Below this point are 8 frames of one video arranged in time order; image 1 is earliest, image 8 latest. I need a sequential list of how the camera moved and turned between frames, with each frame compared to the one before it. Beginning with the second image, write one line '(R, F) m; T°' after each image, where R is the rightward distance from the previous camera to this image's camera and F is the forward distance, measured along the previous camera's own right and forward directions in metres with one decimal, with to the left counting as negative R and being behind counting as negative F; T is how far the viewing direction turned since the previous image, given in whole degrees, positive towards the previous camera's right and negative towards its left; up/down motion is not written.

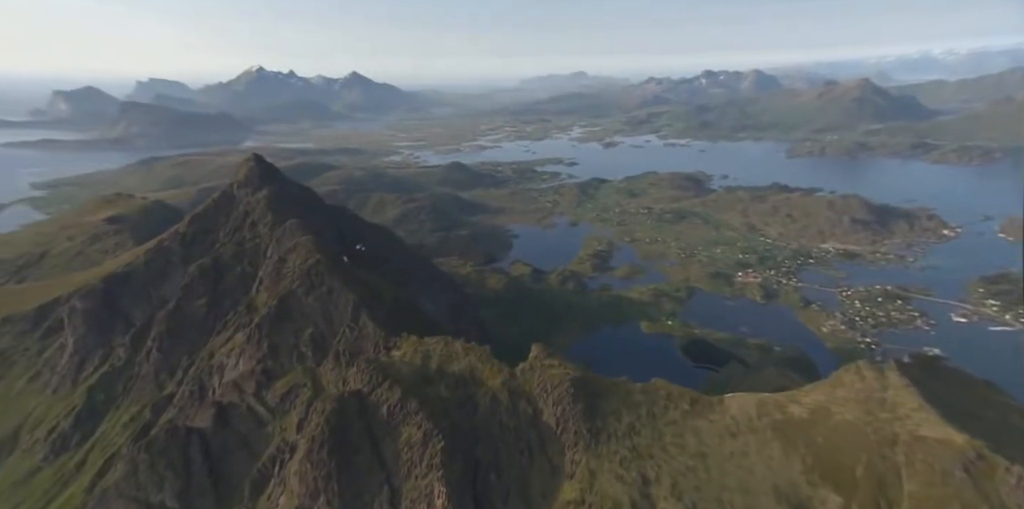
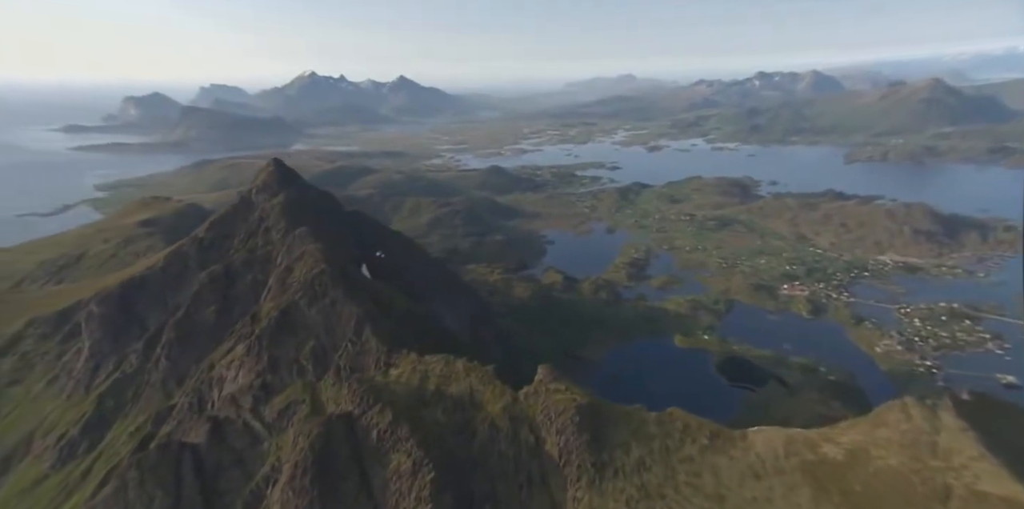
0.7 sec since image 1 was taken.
(+2.2, +2.1) m; -5°
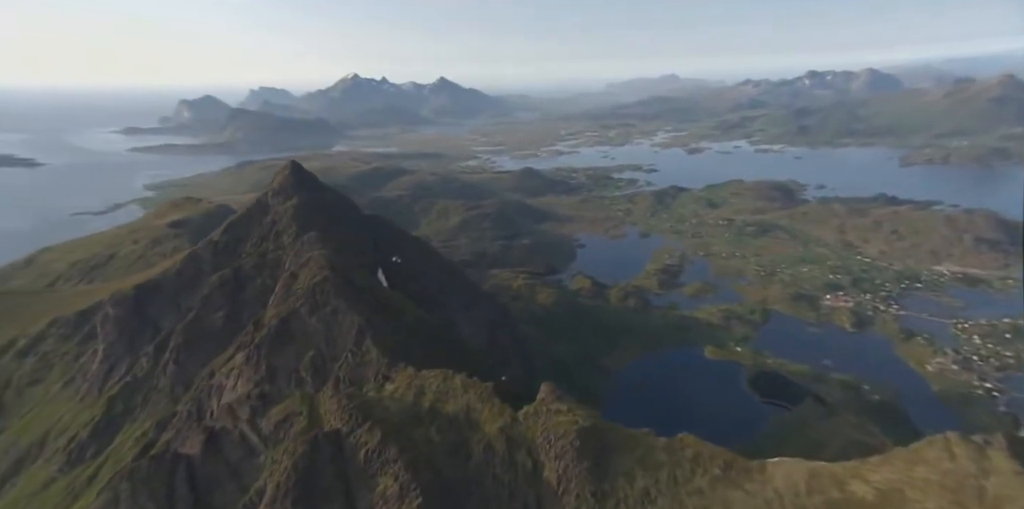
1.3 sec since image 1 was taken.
(+2.0, +1.7) m; -4°
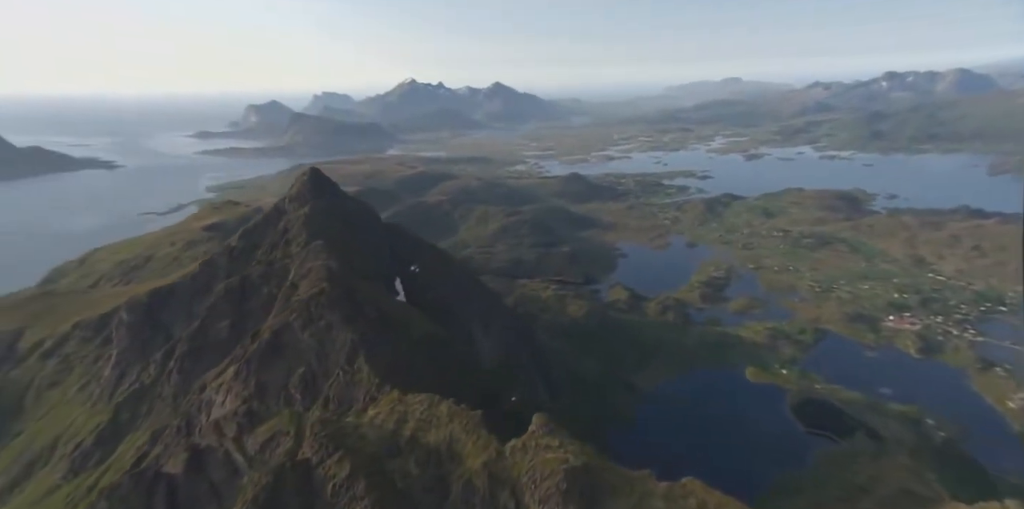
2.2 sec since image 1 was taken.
(+3.2, +2.3) m; -5°
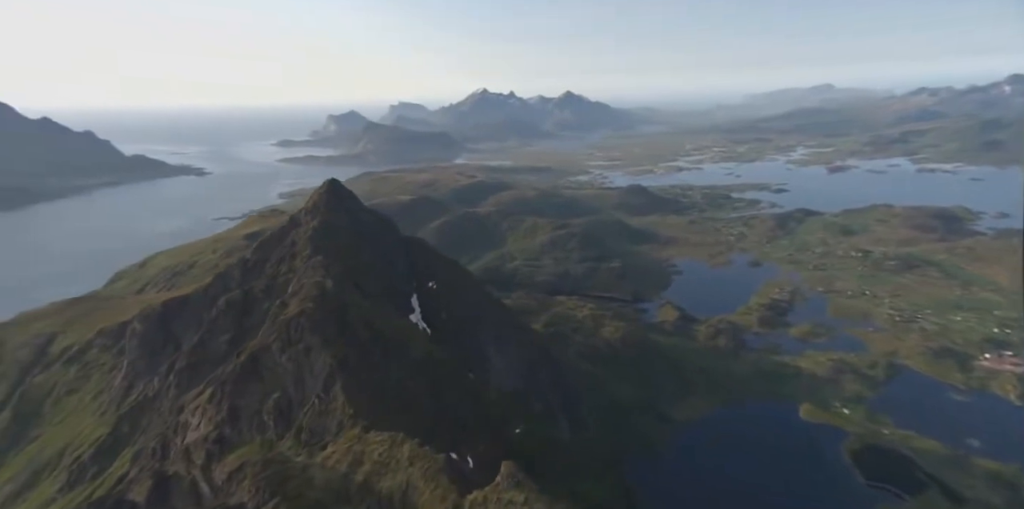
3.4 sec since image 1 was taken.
(+4.7, +3.1) m; -7°
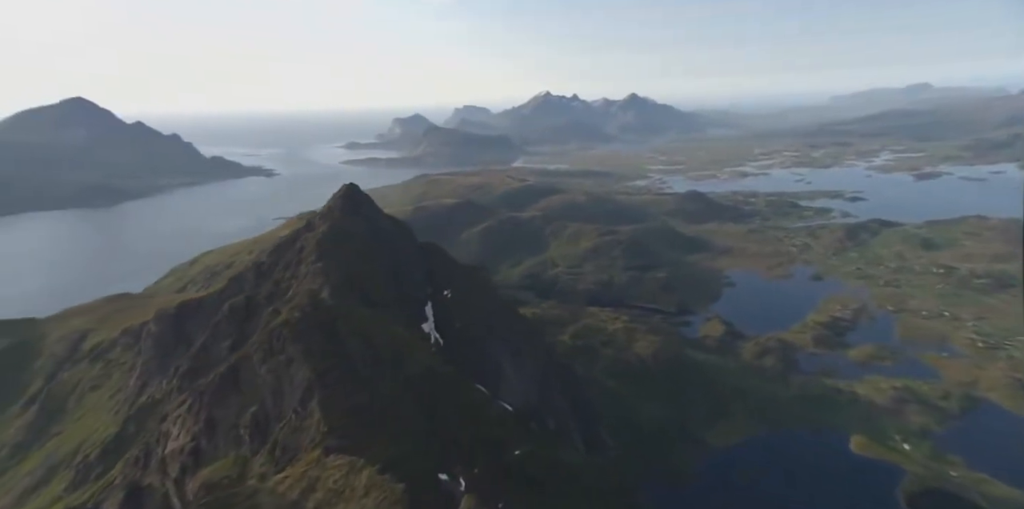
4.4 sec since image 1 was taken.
(+4.2, +2.4) m; -6°
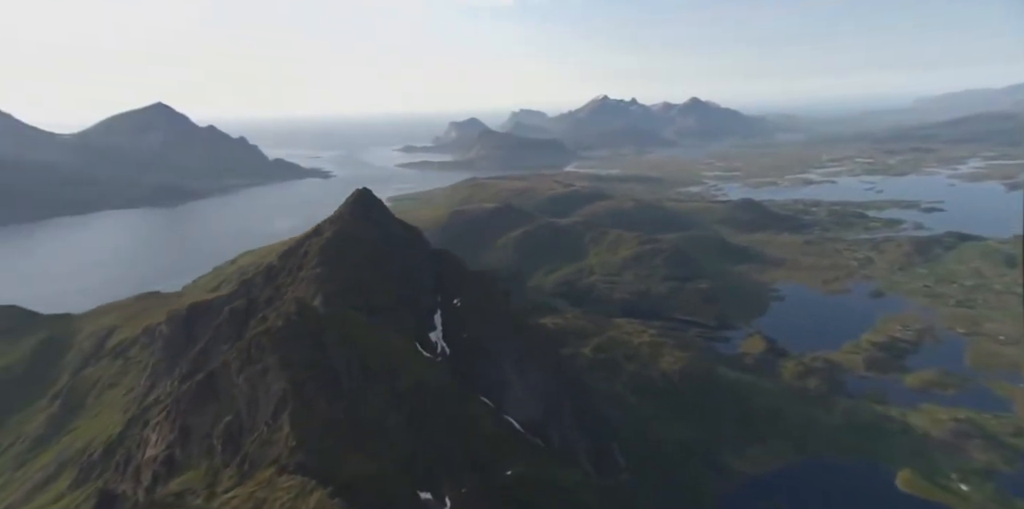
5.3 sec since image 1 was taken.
(+4.1, +1.9) m; -6°
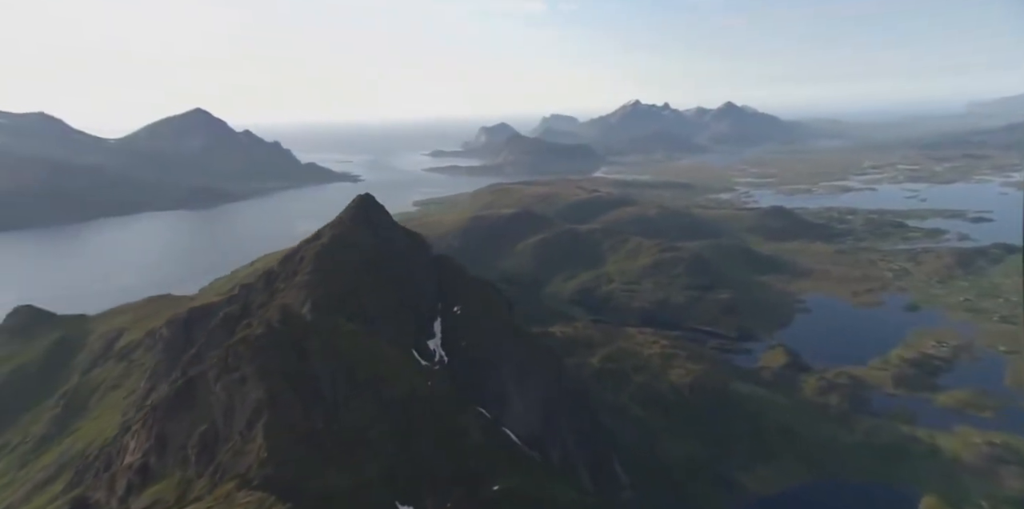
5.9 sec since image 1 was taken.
(+2.8, +1.0) m; -3°
